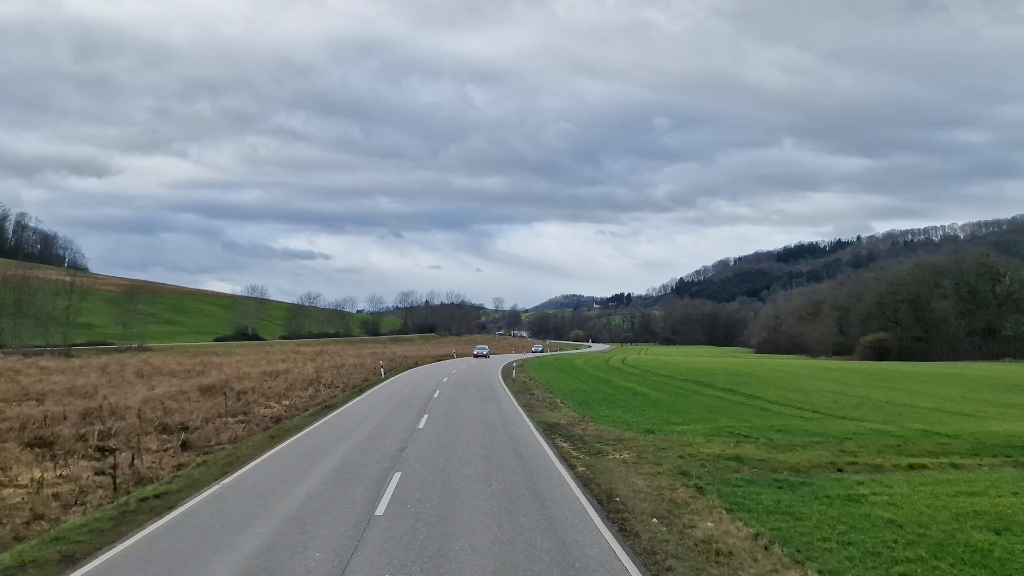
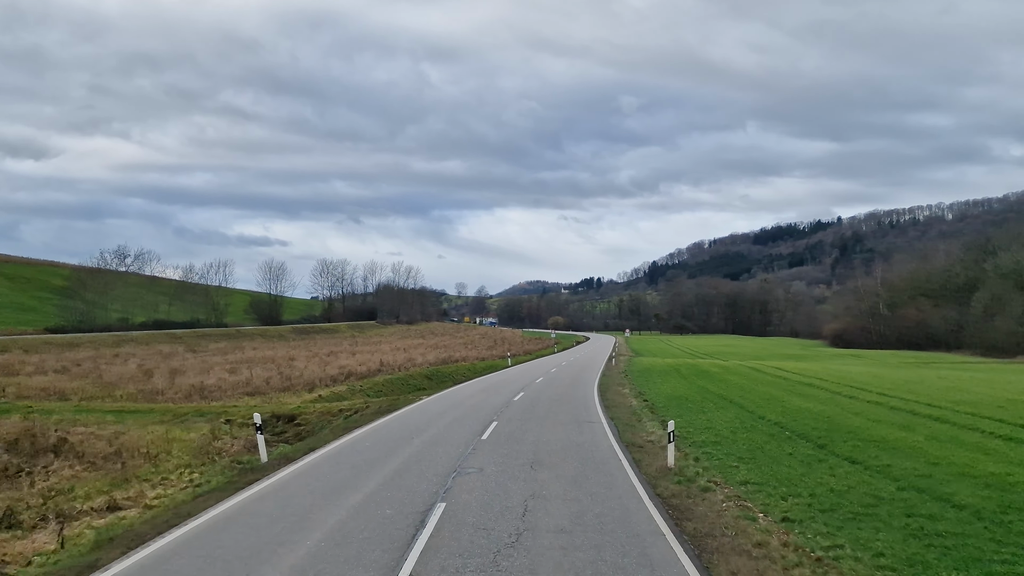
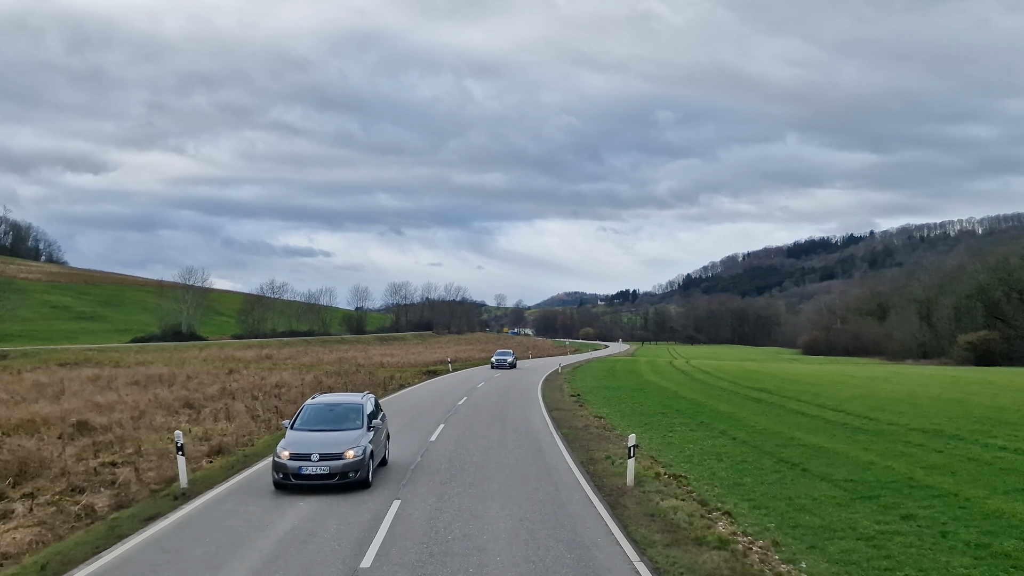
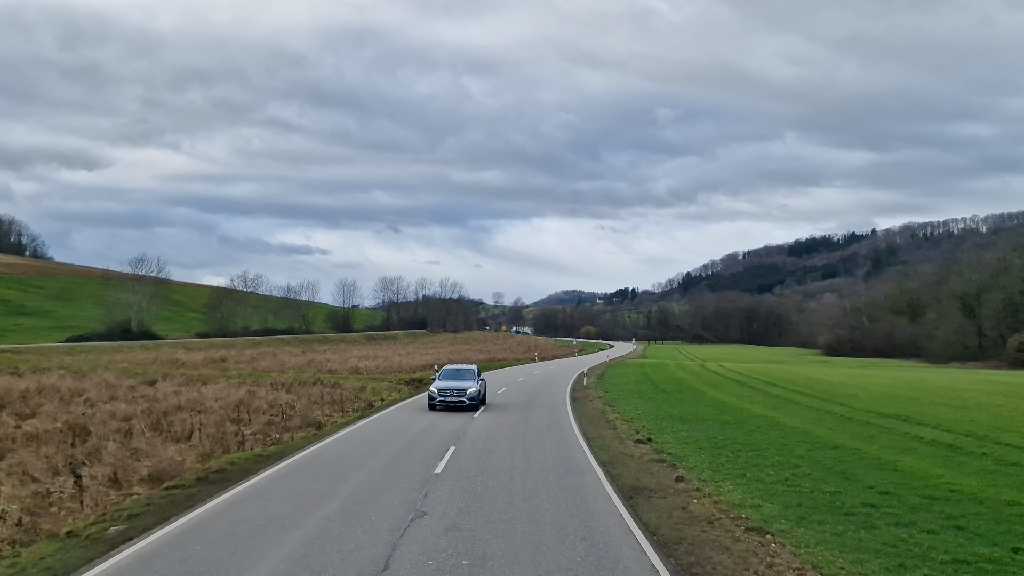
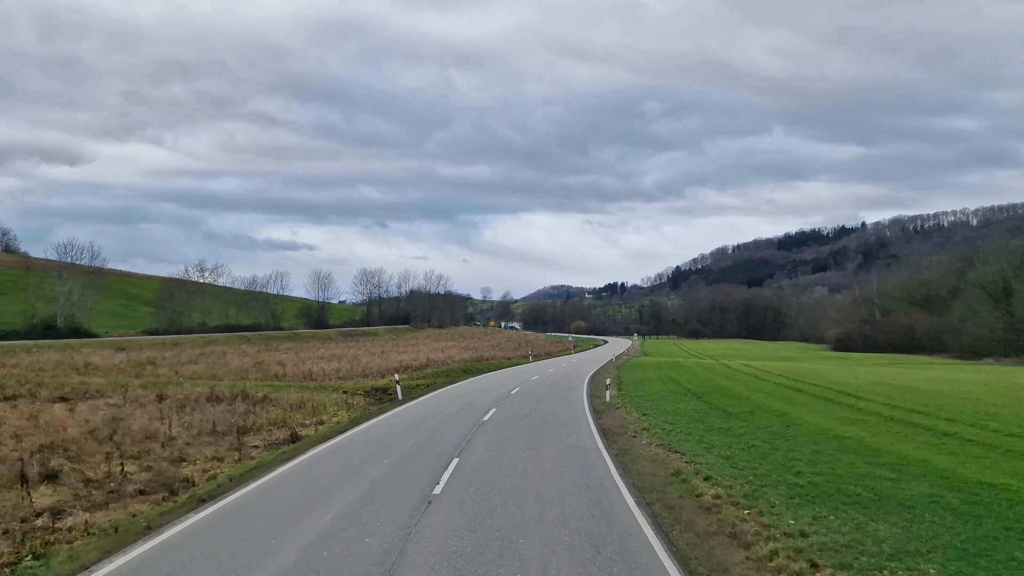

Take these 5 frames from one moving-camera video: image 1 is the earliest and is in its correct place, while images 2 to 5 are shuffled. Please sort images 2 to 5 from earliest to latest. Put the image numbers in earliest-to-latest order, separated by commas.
3, 4, 5, 2
